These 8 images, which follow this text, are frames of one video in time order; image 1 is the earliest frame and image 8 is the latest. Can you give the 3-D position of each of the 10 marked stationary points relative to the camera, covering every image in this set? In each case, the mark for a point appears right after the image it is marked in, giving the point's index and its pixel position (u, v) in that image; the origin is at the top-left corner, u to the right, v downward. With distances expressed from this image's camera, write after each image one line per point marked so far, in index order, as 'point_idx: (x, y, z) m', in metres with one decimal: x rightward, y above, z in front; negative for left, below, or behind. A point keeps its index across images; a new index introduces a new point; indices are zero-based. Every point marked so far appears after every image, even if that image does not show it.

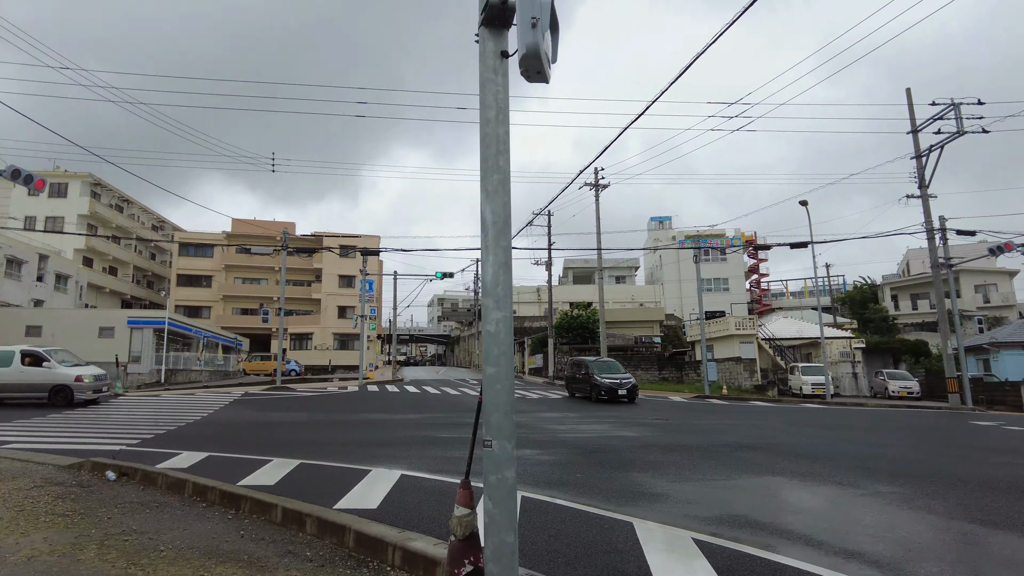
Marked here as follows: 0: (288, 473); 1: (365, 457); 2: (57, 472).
0: (-2.7, -2.2, +8.0) m
1: (-2.1, -2.4, +9.7) m
2: (-5.1, -2.1, +7.5) m
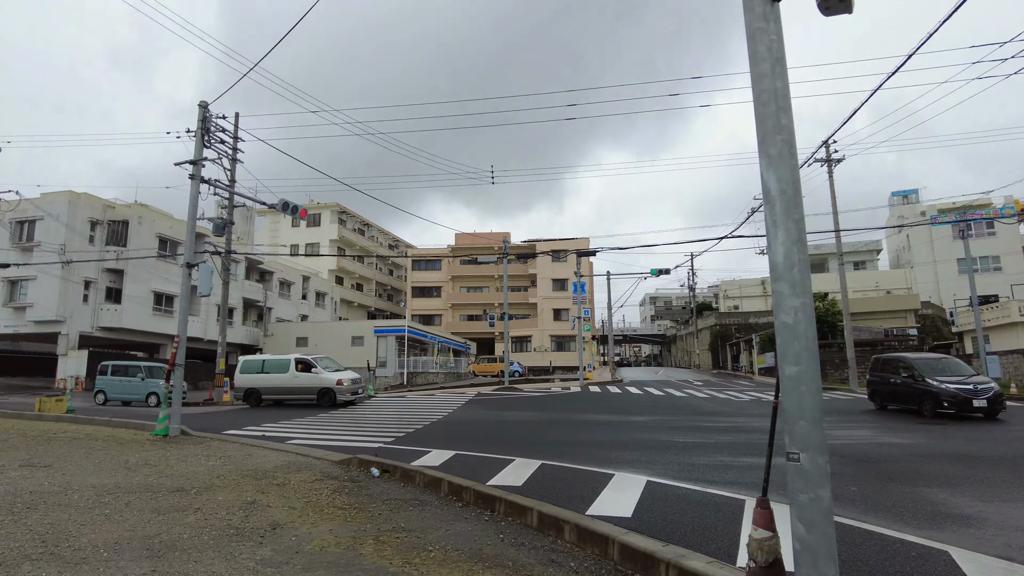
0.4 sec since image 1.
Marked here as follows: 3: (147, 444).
0: (+0.2, -2.2, +8.0) m
1: (+1.3, -2.4, +9.5) m
2: (-2.2, -2.2, +8.3) m
3: (-5.9, -2.5, +10.9) m
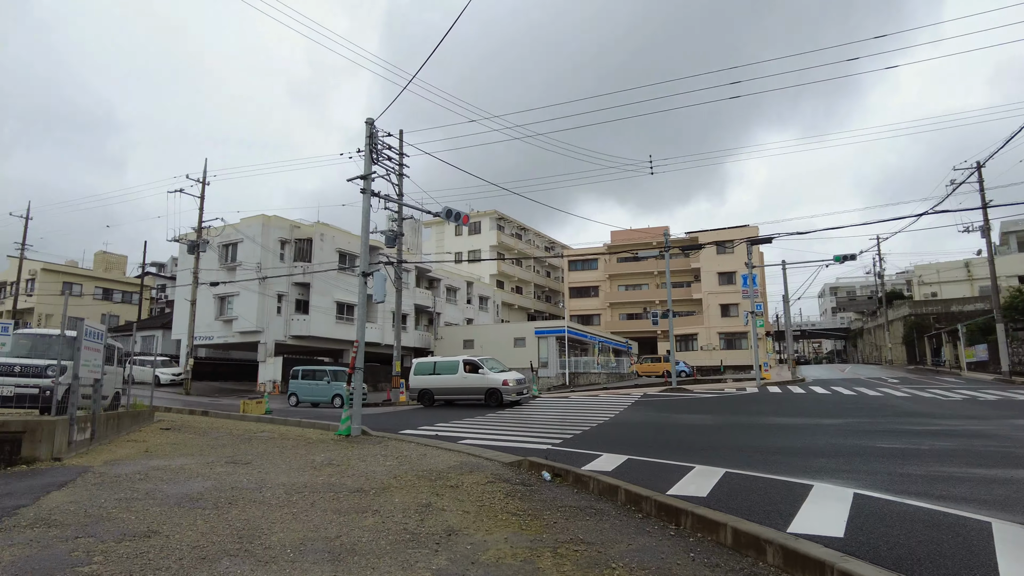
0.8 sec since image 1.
0: (+2.2, -2.1, +7.3) m
1: (+3.6, -2.3, +8.5) m
2: (-0.1, -2.2, +8.2) m
3: (-3.1, -2.7, +11.5) m
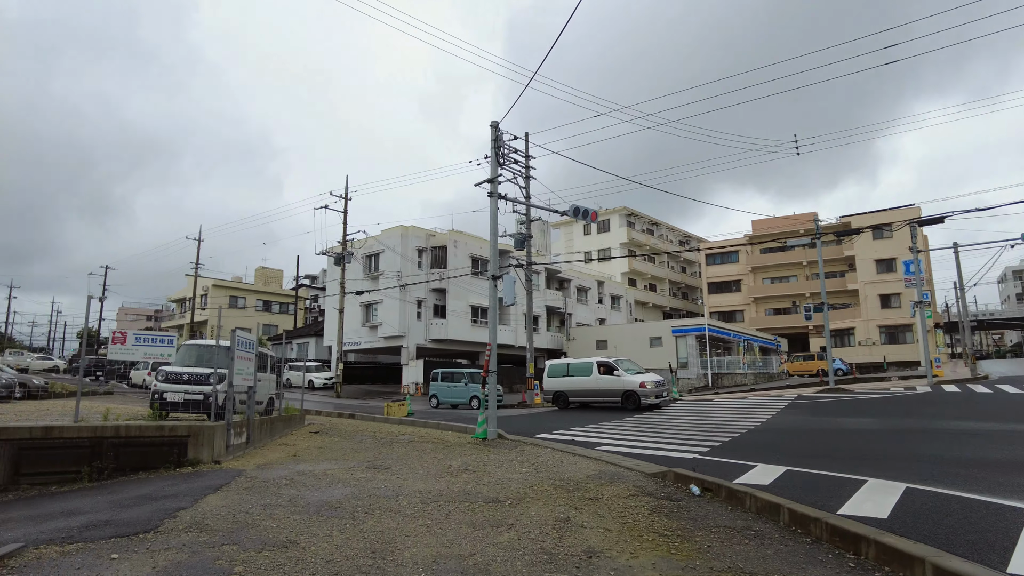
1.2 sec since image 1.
0: (+3.6, -2.0, +6.3) m
1: (+5.2, -2.1, +7.2) m
2: (+1.5, -2.2, +7.6) m
3: (-0.7, -2.7, +11.5) m
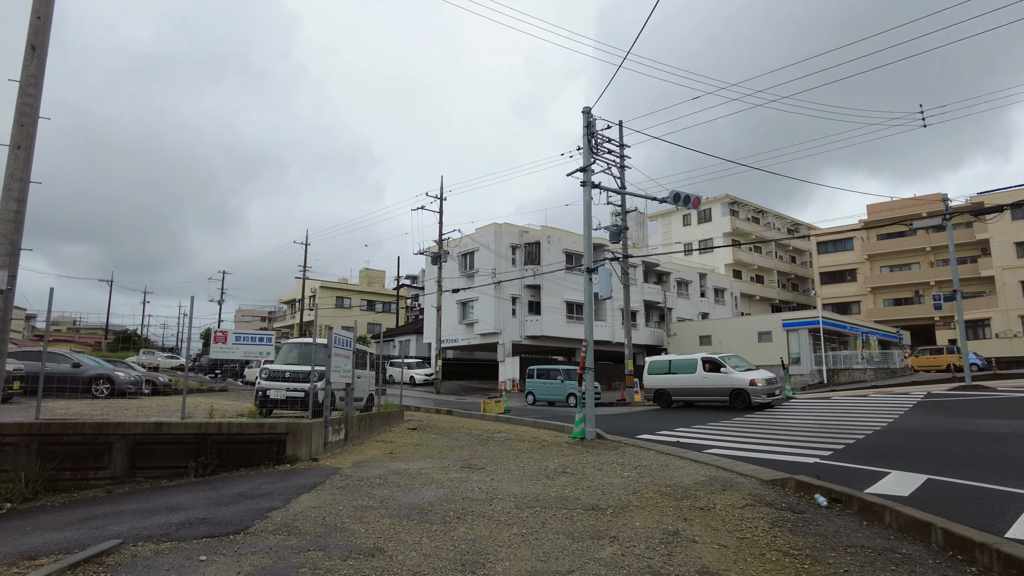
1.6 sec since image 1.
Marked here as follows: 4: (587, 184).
0: (+4.5, -1.8, +5.2) m
1: (+6.1, -1.9, +5.9) m
2: (+2.6, -2.1, +6.8) m
3: (+0.9, -2.6, +11.0) m
4: (+1.5, +2.1, +13.2) m
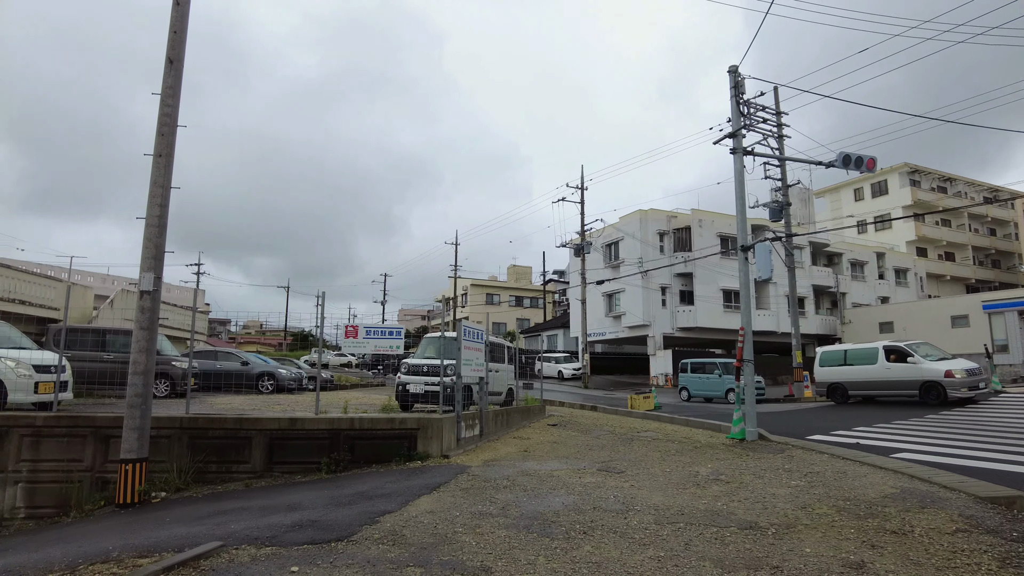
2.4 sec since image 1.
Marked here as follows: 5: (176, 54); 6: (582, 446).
0: (+5.2, -1.5, +3.4) m
1: (+7.0, -1.5, +3.6) m
2: (+3.7, -1.8, +5.3) m
3: (+3.1, -2.3, +9.7) m
4: (+3.9, +2.4, +11.8) m
5: (-4.4, +3.1, +8.7) m
6: (+1.1, -2.4, +10.1) m
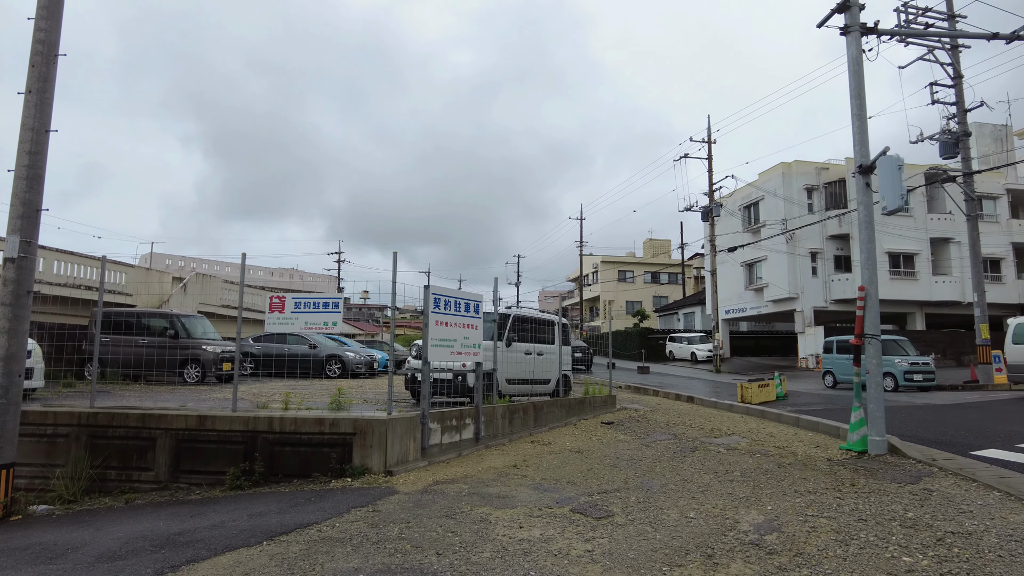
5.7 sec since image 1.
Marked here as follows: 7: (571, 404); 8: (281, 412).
0: (+3.6, -1.0, -0.4) m
1: (+5.3, -0.9, -0.5) m
2: (+2.6, -1.3, +1.9) m
3: (+2.9, -1.7, +6.3) m
4: (+4.1, +3.1, +8.0) m
5: (-4.7, +3.5, +7.0) m
6: (+1.1, -1.8, +7.2) m
7: (+1.0, -1.8, +10.4) m
8: (-2.4, -1.3, +6.9) m
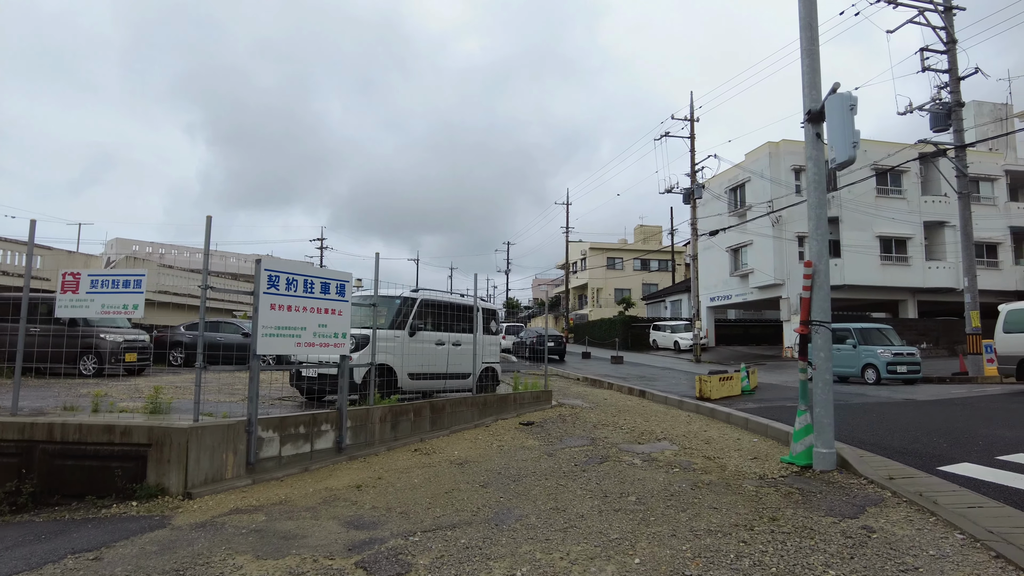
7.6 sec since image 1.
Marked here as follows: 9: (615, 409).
0: (+2.3, -0.9, -1.8) m
1: (+4.1, -0.8, -1.9) m
2: (+1.4, -1.1, +0.5) m
3: (+1.7, -1.5, +5.0) m
4: (+2.9, +3.3, +6.6) m
5: (-5.9, +3.7, +5.5) m
6: (-0.1, -1.6, +5.8) m
7: (-0.2, -1.5, +9.1) m
8: (-3.6, -1.1, +5.5) m
9: (+1.5, -1.8, +10.0) m
